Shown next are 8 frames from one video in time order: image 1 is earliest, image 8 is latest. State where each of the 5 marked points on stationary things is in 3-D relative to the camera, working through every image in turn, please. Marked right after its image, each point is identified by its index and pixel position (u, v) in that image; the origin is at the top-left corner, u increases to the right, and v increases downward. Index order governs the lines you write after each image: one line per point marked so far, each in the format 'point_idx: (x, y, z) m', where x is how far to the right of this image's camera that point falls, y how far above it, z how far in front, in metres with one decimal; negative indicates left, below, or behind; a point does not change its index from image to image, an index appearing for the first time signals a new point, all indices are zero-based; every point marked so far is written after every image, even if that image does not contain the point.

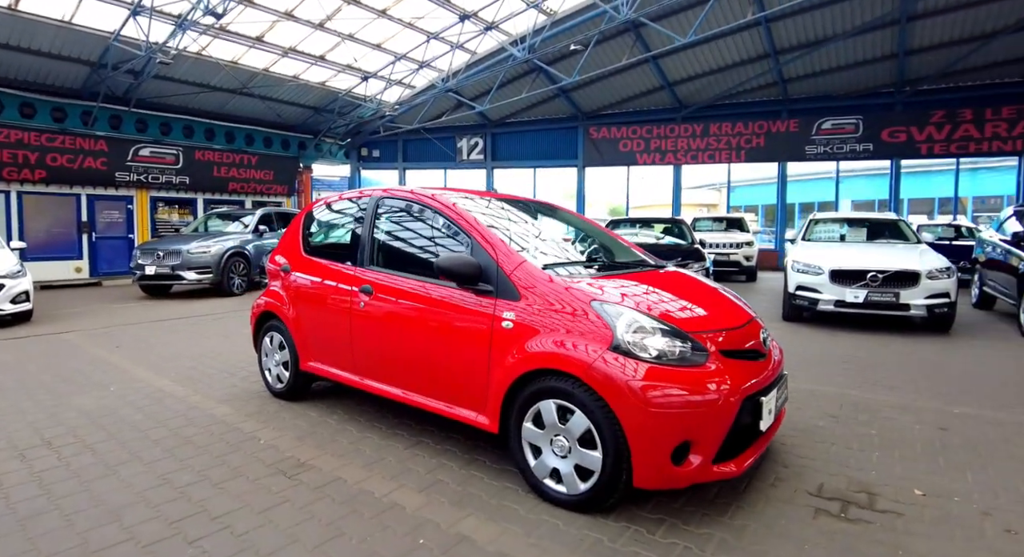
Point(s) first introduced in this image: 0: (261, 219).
0: (-5.3, +1.3, +11.5) m
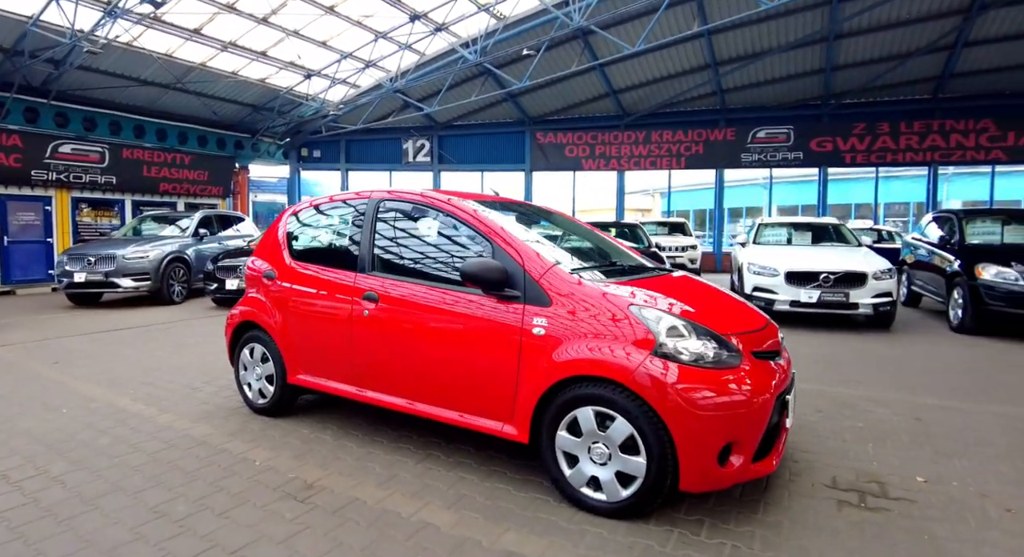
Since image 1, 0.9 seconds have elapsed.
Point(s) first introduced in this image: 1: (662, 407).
0: (-6.1, +1.1, +10.8) m
1: (+0.8, -0.6, +2.7) m
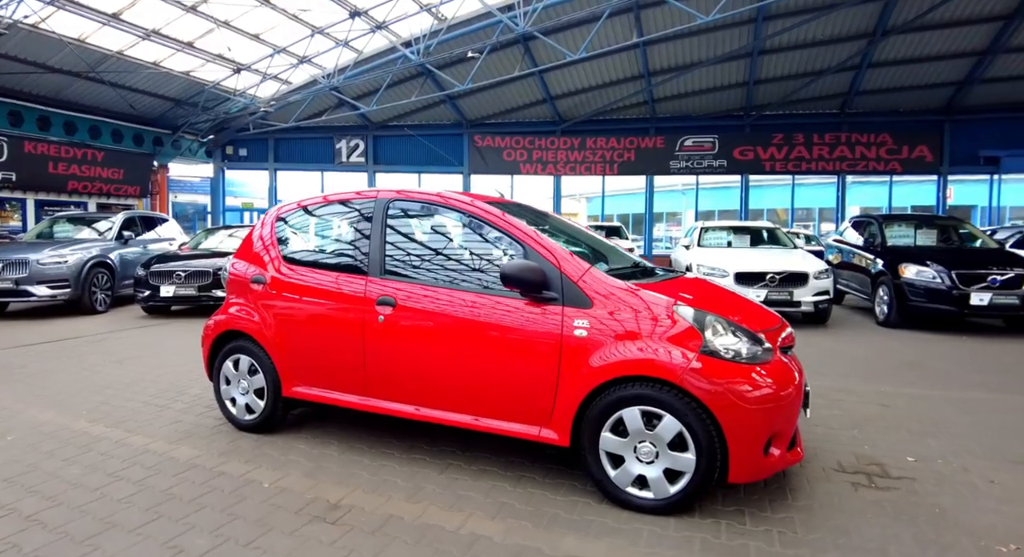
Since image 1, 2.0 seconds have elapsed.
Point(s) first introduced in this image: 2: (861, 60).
0: (-7.0, +1.0, +9.8) m
1: (+1.0, -0.6, +2.7) m
2: (+10.4, +6.5, +16.2) m
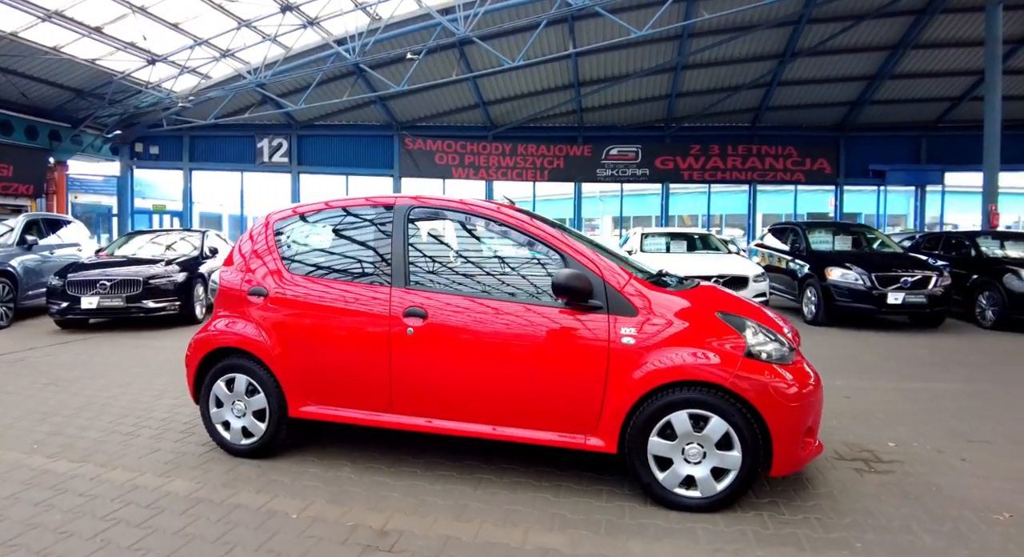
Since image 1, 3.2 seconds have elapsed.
0: (-7.7, +0.8, +8.7) m
1: (+1.3, -0.7, +2.9) m
2: (+8.3, +6.5, +17.7) m
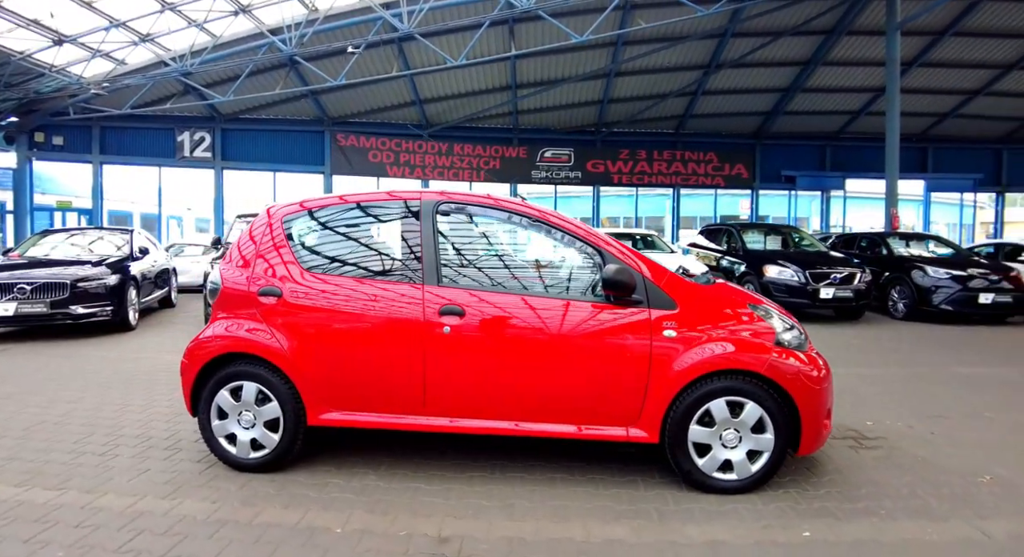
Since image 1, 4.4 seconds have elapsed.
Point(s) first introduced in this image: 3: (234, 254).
0: (-8.2, +0.7, +7.5) m
1: (+1.6, -0.6, +3.1) m
2: (+6.3, +6.6, +18.8) m
3: (-1.8, +0.2, +3.6) m
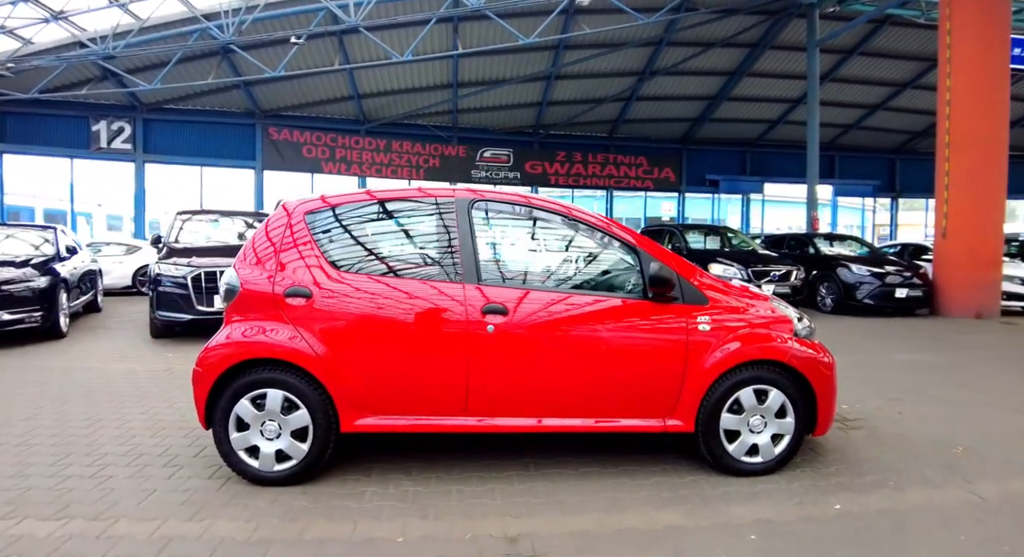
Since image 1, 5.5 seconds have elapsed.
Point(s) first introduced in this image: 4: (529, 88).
0: (-8.5, +0.6, +6.4) m
1: (+1.8, -0.6, +3.3) m
2: (+4.3, +6.6, +19.5) m
3: (-1.6, +0.2, +3.4) m
4: (+0.6, +6.5, +18.8) m
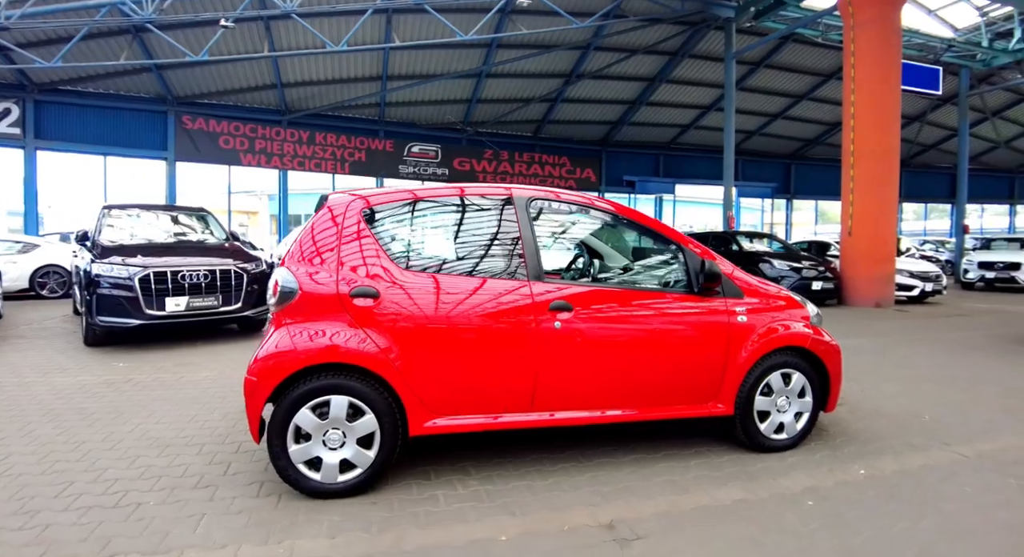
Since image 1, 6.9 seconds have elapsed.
0: (-8.5, +0.6, +5.0) m
1: (+2.2, -0.6, +3.7) m
2: (+1.8, +6.7, +20.0) m
3: (-1.2, +0.2, +3.2) m
4: (-1.7, +6.6, +18.7) m
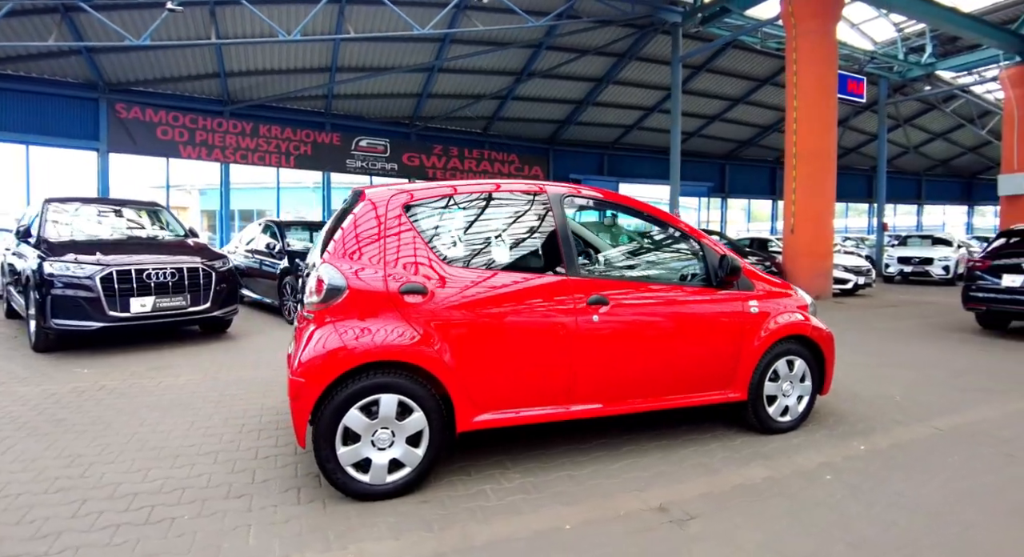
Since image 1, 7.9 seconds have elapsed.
0: (-8.5, +0.5, +4.1) m
1: (+2.3, -0.5, +4.1) m
2: (+0.1, +6.9, +20.2) m
3: (-1.0, +0.2, +3.1) m
4: (-3.2, +6.7, +18.4) m
